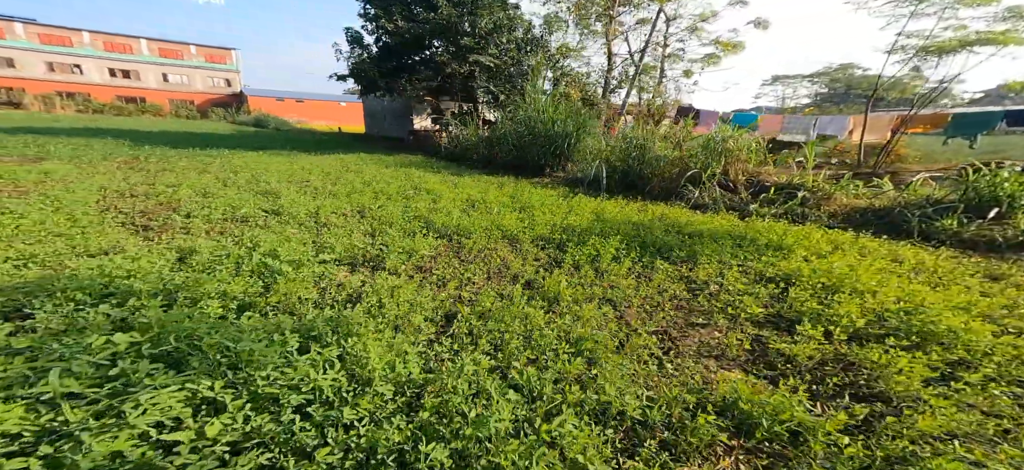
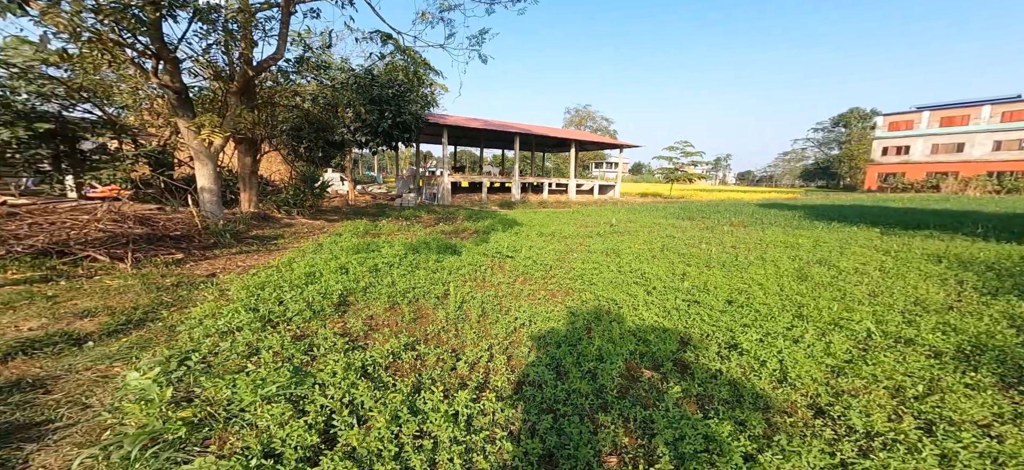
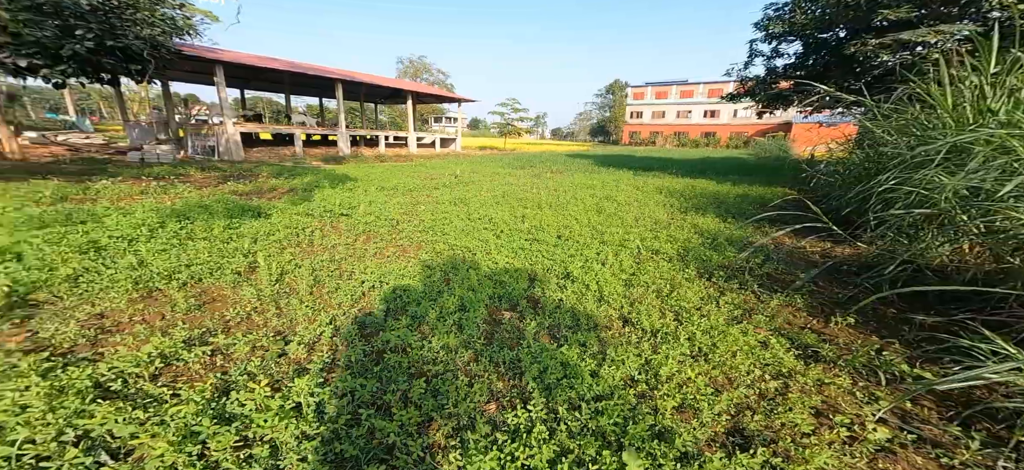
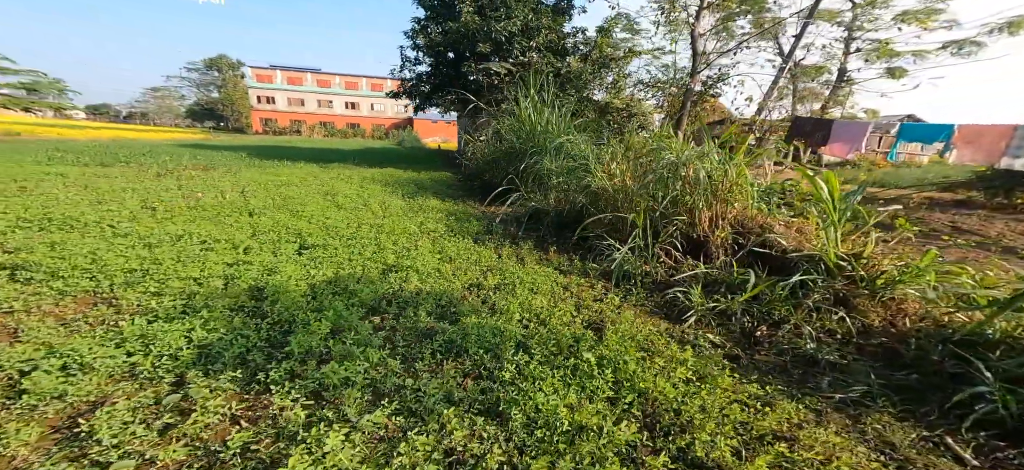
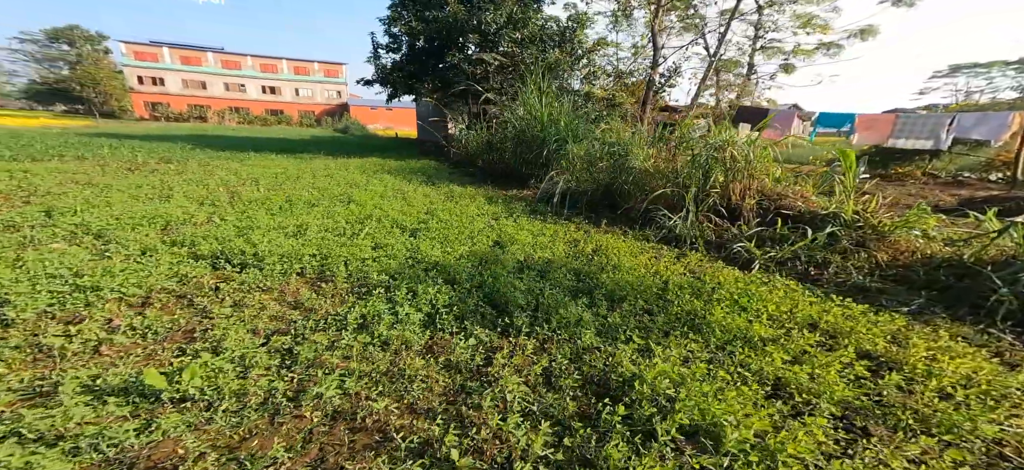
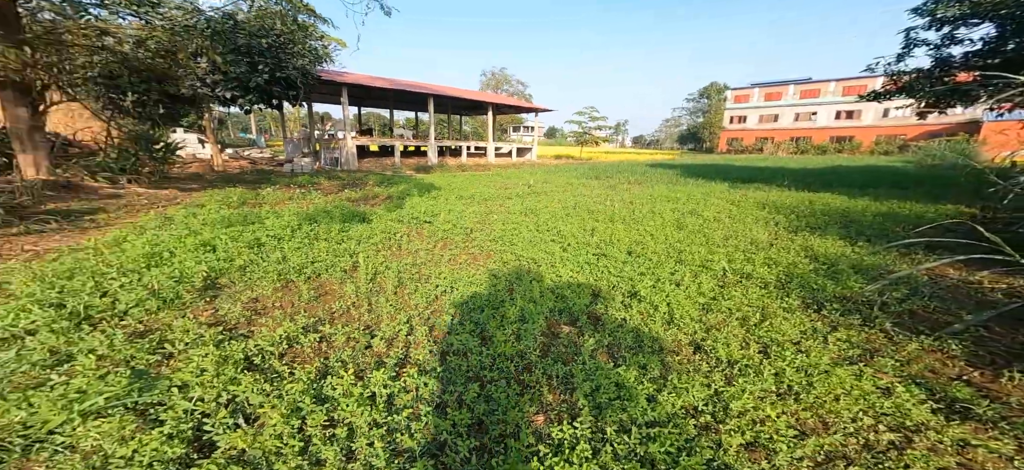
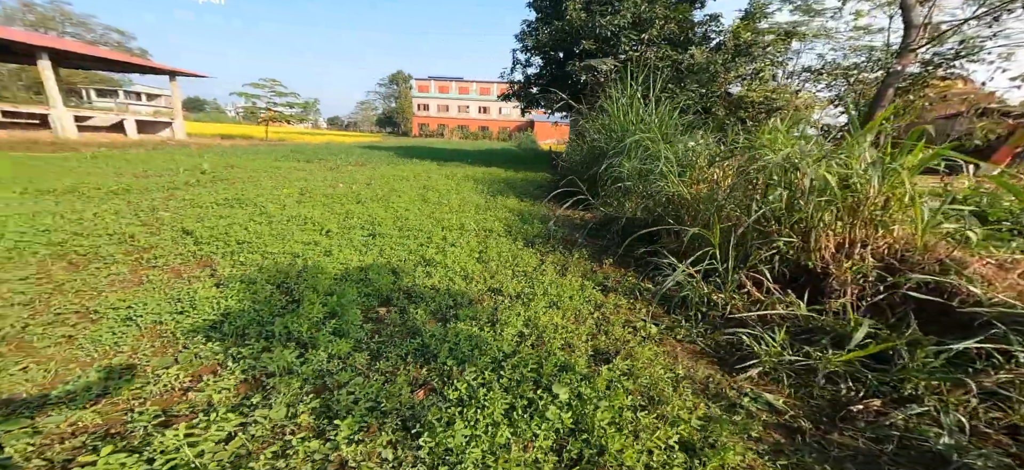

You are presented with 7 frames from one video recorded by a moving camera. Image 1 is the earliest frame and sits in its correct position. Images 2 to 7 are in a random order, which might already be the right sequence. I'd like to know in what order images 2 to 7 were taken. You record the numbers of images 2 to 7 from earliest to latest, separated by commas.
5, 4, 7, 3, 6, 2
